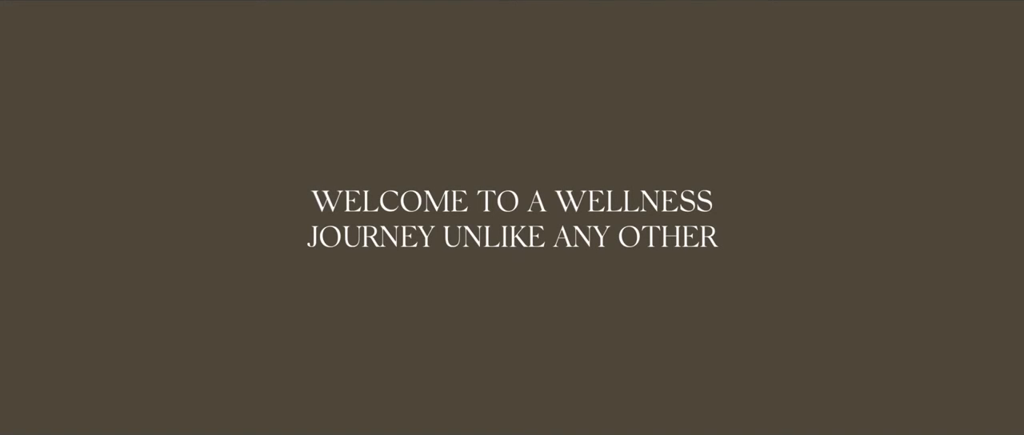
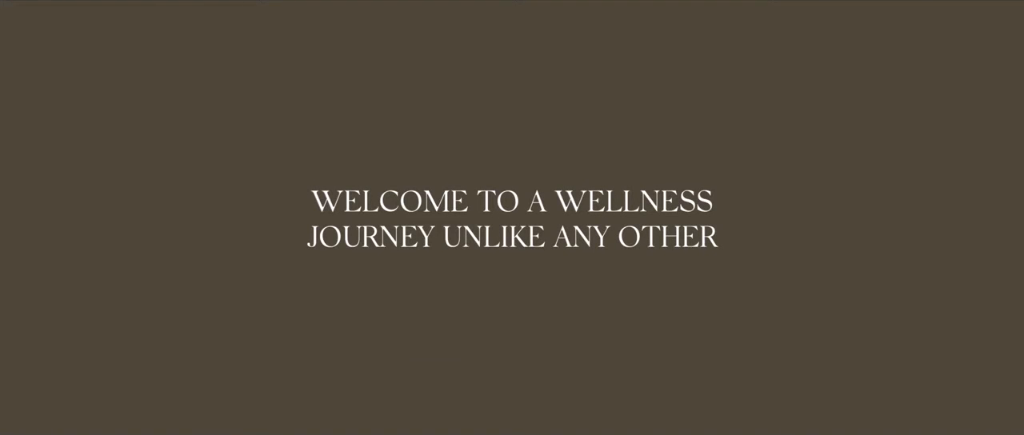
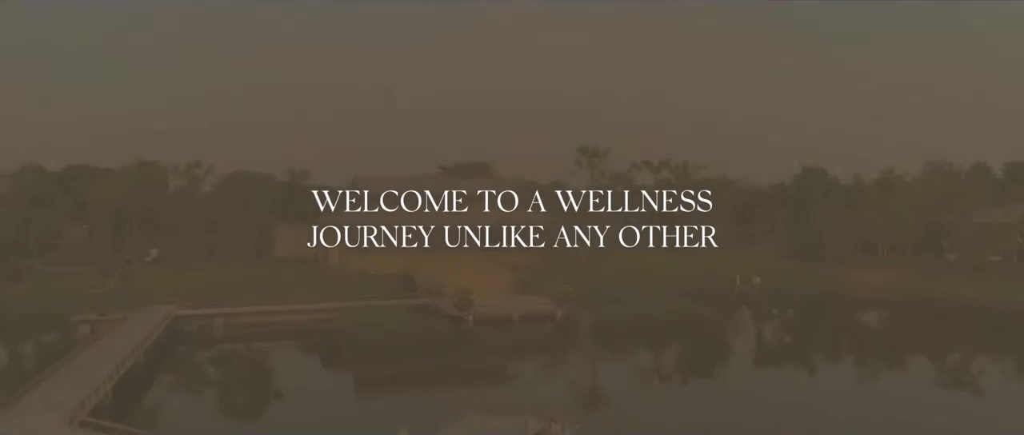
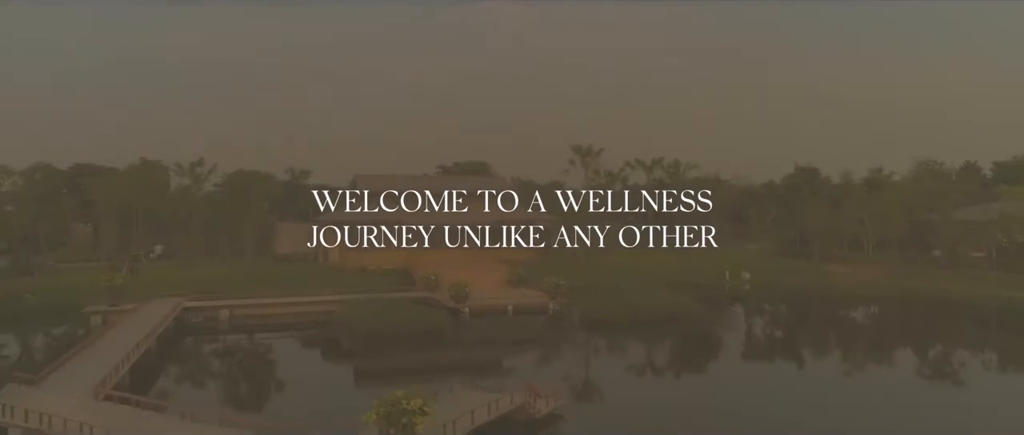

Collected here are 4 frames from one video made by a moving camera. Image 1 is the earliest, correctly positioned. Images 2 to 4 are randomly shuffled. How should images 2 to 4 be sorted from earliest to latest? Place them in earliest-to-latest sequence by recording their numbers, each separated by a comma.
2, 3, 4
